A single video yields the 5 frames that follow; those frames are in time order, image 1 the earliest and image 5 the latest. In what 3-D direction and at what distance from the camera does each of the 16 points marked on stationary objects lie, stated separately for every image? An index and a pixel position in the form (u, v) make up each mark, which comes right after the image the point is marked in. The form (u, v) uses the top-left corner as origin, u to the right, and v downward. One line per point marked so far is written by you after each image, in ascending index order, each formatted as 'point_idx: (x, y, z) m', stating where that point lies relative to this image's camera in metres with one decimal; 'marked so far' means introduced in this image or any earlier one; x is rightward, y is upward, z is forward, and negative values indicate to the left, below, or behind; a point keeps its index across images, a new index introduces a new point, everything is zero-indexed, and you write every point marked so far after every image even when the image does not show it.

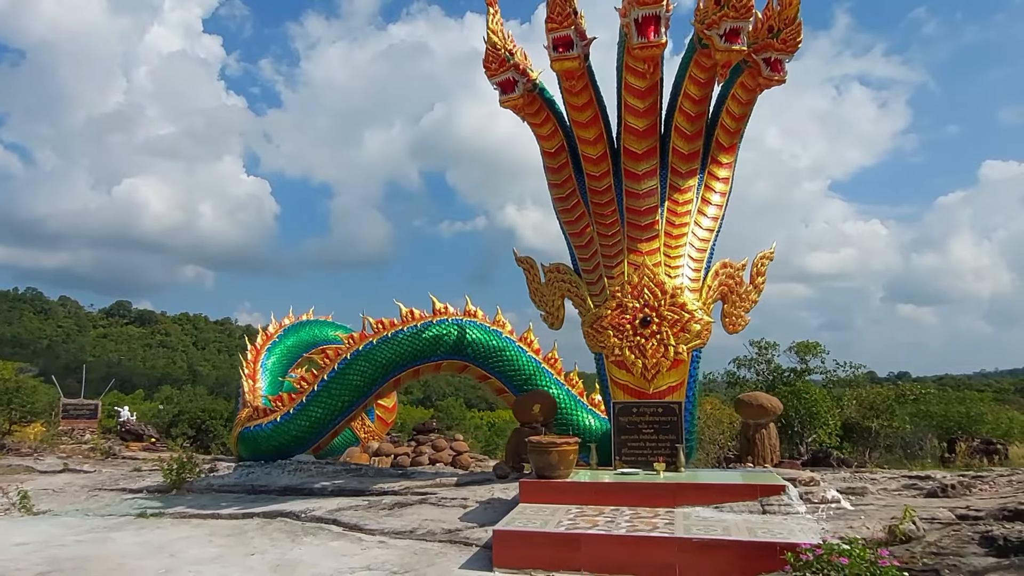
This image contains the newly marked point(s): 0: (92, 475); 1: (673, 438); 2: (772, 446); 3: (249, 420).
0: (-7.1, -3.2, +11.9) m
1: (+1.5, -1.4, +6.7) m
2: (+2.9, -1.8, +7.9) m
3: (-4.1, -2.1, +11.0) m
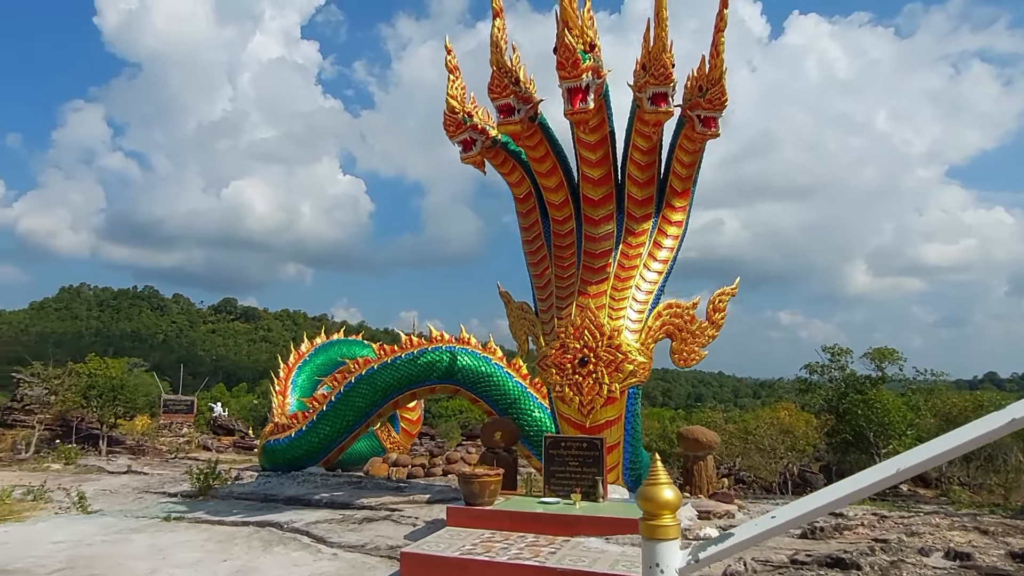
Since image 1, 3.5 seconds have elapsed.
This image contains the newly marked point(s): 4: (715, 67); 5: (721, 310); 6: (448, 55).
0: (-7.0, -3.7, +13.6) m
1: (+0.9, -1.9, +7.4) m
2: (+2.4, -2.3, +8.4) m
3: (-4.2, -2.6, +12.4) m
4: (+2.3, +2.5, +7.9) m
5: (+2.8, -0.3, +9.4) m
6: (-0.8, +3.0, +8.9) m
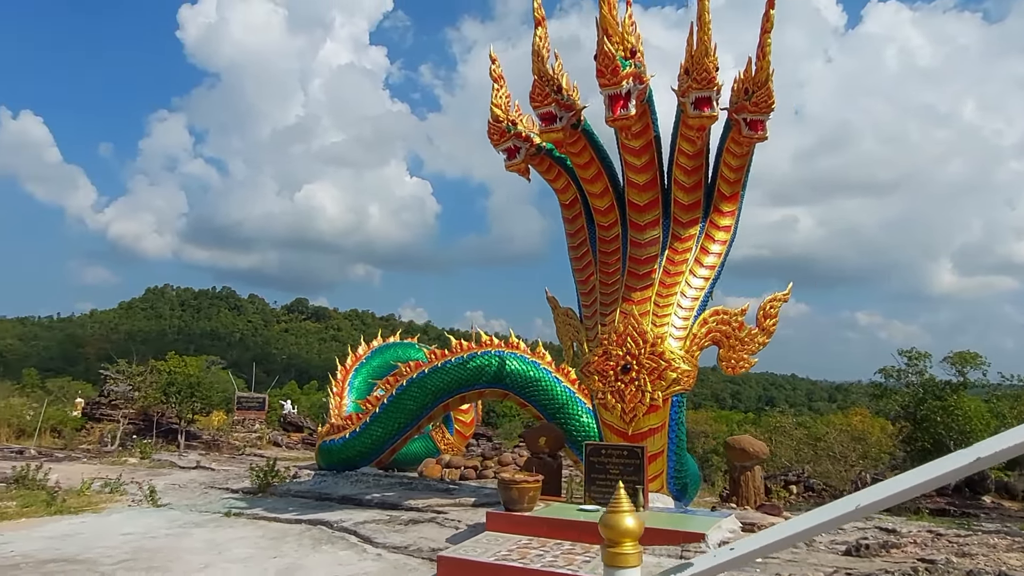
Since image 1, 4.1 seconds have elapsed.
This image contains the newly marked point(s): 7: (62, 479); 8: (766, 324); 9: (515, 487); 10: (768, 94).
0: (-6.0, -3.7, +14.2) m
1: (+1.3, -2.0, +7.4) m
2: (+2.9, -2.3, +8.2) m
3: (-3.3, -2.6, +12.7) m
4: (+2.7, +2.4, +7.7) m
5: (+3.4, -0.4, +9.1) m
6: (-0.2, +2.9, +9.0) m
7: (-9.3, -4.0, +14.6) m
8: (+3.3, -0.5, +9.1) m
9: (0.0, -2.0, +7.1) m
10: (+2.8, +2.1, +7.8) m
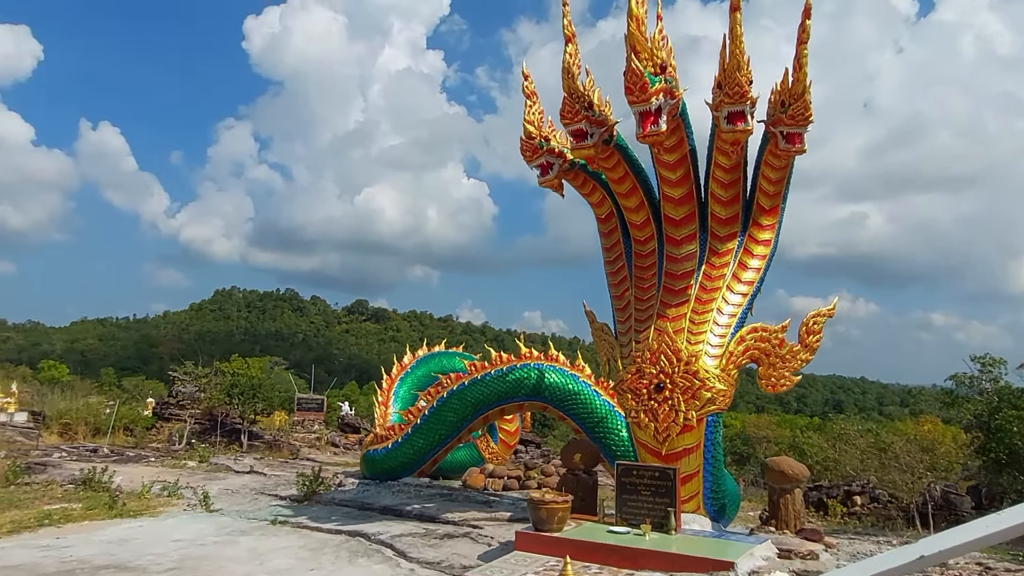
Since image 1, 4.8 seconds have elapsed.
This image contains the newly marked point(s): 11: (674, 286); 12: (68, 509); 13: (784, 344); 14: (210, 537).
0: (-5.1, -4.0, +14.7) m
1: (+1.6, -2.2, +7.2) m
2: (+3.2, -2.5, +8.0) m
3: (-2.6, -2.9, +13.0) m
4: (+3.1, +2.2, +7.5) m
5: (+3.8, -0.6, +8.9) m
6: (+0.2, +2.7, +9.1) m
7: (-8.4, -4.2, +15.3) m
8: (+3.7, -0.7, +8.8) m
9: (+0.3, -2.2, +7.1) m
10: (+3.1, +1.9, +7.5) m
11: (+2.0, 0.0, +8.7) m
12: (-7.8, -3.9, +12.4) m
13: (+3.2, -0.7, +8.4) m
14: (-4.2, -3.4, +9.7) m
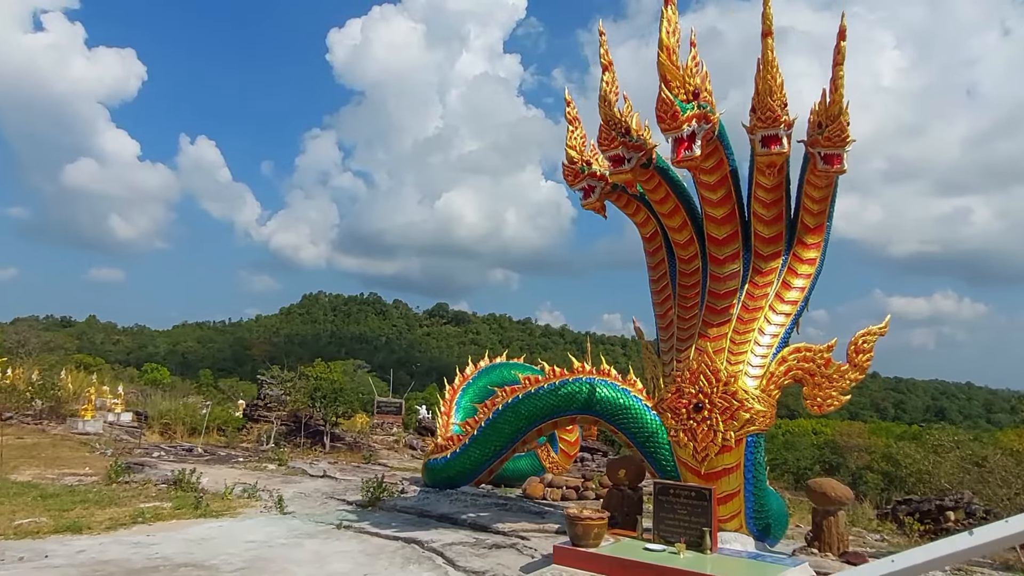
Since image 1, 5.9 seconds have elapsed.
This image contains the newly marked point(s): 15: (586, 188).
0: (-3.9, -4.3, +15.5) m
1: (+2.0, -2.4, +7.4) m
2: (+3.7, -2.8, +7.9) m
3: (-1.5, -3.2, +13.5) m
4: (+3.4, +2.0, +7.5) m
5: (+4.4, -0.8, +8.7) m
6: (+0.8, +2.4, +9.3) m
7: (-7.0, -4.6, +16.5) m
8: (+4.3, -0.9, +8.7) m
9: (+0.7, -2.5, +7.4) m
10: (+3.5, +1.7, +7.5) m
11: (+2.5, -0.2, +8.7) m
12: (-6.8, -4.2, +13.5) m
13: (+3.7, -0.9, +8.3) m
14: (-3.5, -3.7, +10.5) m
15: (+1.0, +1.3, +9.3) m
